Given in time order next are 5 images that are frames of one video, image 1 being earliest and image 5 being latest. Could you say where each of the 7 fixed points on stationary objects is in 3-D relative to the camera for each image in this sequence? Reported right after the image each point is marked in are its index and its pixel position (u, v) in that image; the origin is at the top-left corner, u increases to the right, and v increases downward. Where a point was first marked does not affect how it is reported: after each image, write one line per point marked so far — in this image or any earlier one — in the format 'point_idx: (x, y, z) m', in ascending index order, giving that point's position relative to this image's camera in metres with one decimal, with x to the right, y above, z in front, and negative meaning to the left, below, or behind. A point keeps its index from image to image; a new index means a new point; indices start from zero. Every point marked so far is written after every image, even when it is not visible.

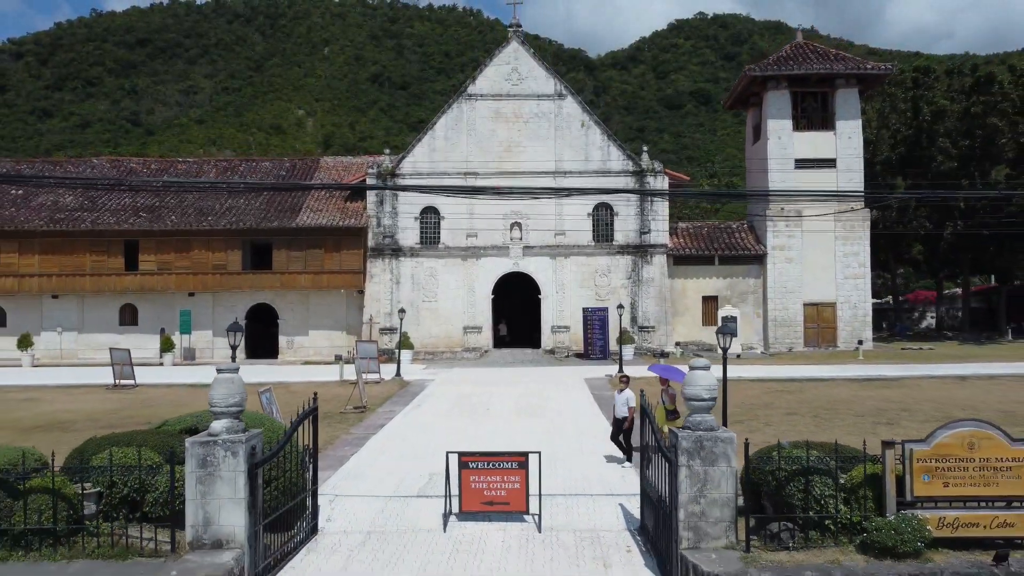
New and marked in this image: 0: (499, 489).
0: (-0.2, -2.5, +9.1) m
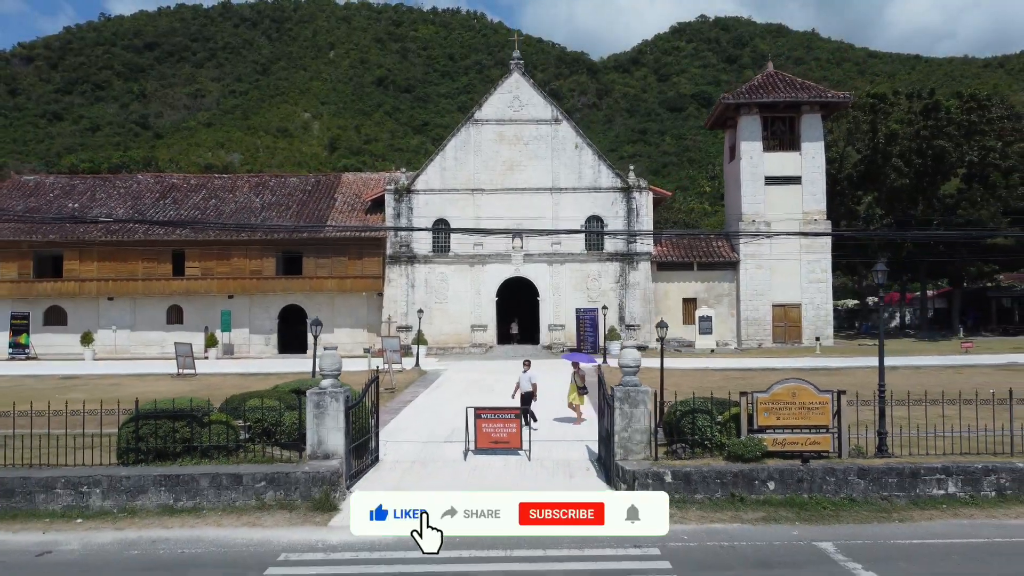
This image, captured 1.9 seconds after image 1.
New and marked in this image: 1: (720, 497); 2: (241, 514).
0: (-0.2, -2.7, +13.3) m
1: (+3.1, -3.1, +10.3) m
2: (-3.9, -3.3, +10.3) m
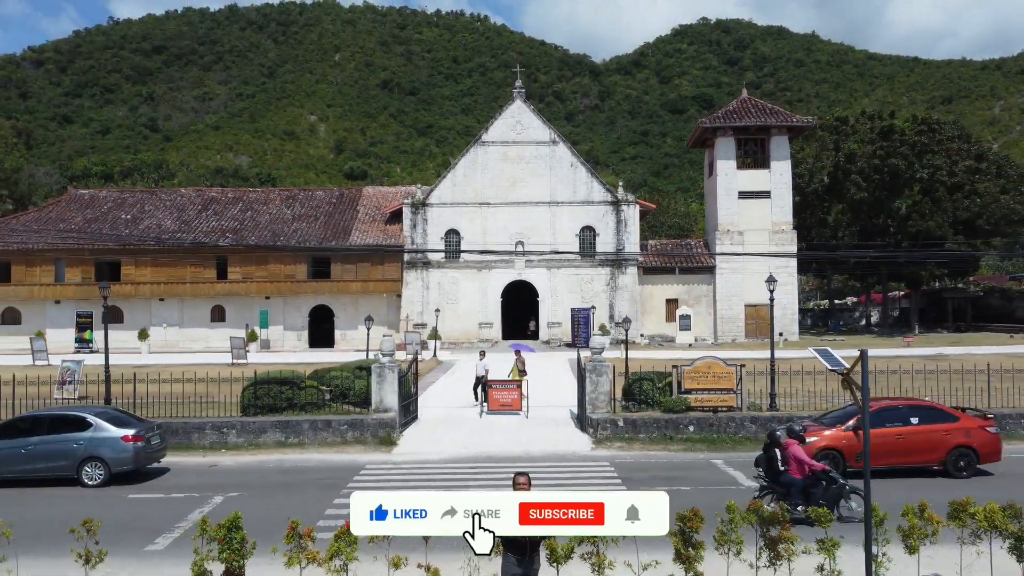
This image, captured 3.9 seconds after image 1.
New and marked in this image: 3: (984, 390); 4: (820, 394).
0: (-0.1, -2.8, +18.1) m
1: (+3.1, -3.2, +15.1) m
2: (-3.9, -3.5, +15.1) m
3: (+13.0, -2.7, +19.2) m
4: (+8.0, -2.7, +18.1) m
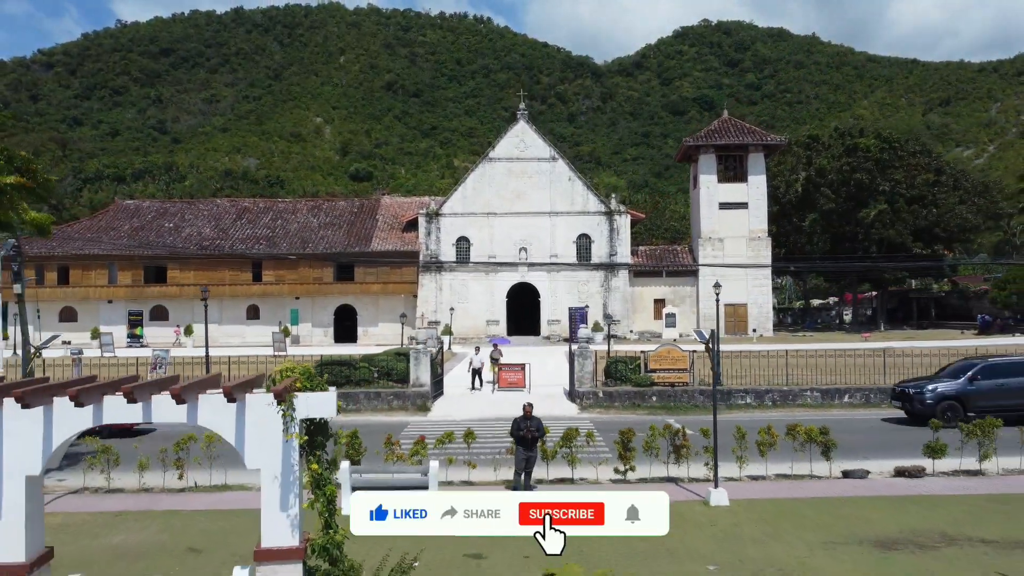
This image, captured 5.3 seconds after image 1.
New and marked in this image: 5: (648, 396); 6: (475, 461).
0: (+0.1, -2.9, +22.9) m
1: (+3.3, -3.3, +19.9) m
2: (-3.7, -3.6, +19.9) m
3: (+13.2, -2.8, +24.0) m
4: (+8.2, -2.8, +22.9) m
5: (+3.9, -3.1, +19.9) m
6: (-0.7, -3.3, +13.4) m
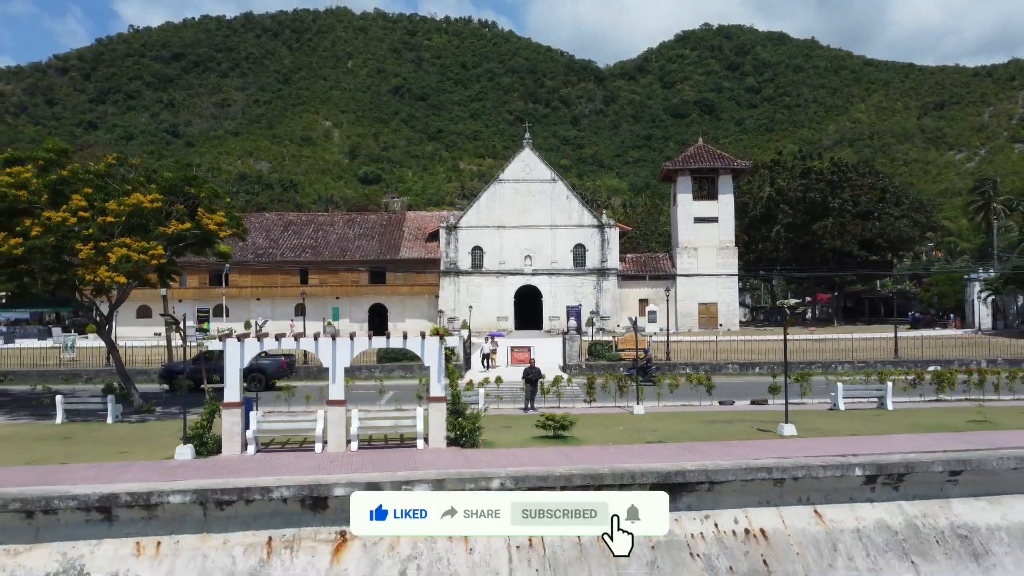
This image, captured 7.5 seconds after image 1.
0: (+0.5, -3.1, +31.3) m
1: (+3.7, -3.5, +28.3) m
2: (-3.3, -3.7, +28.4) m
3: (+13.6, -3.0, +32.3) m
4: (+8.6, -3.0, +31.2) m
5: (+4.3, -3.3, +28.3) m
6: (-0.4, -3.5, +21.9) m
